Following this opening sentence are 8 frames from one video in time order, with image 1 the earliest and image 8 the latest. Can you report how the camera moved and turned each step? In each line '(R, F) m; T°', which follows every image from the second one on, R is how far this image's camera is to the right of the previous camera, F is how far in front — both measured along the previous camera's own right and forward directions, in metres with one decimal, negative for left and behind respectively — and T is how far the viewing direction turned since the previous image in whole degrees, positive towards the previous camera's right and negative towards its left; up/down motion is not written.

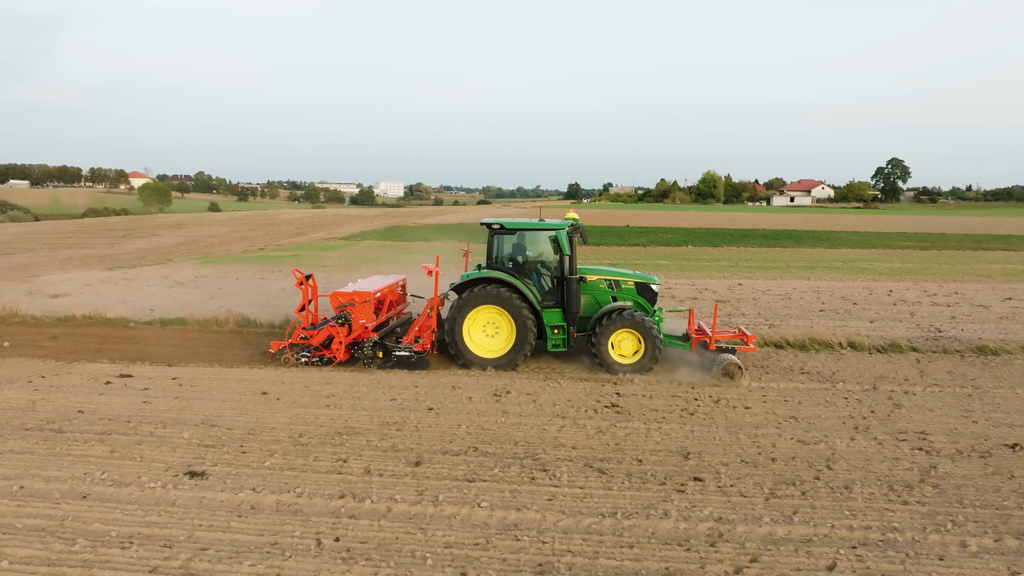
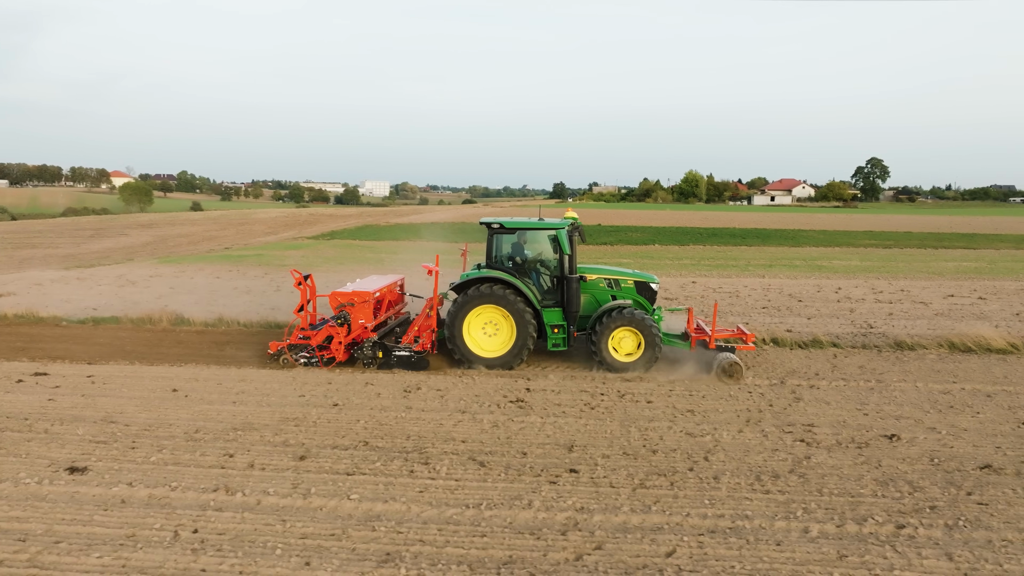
(+0.7, -0.1) m; +1°
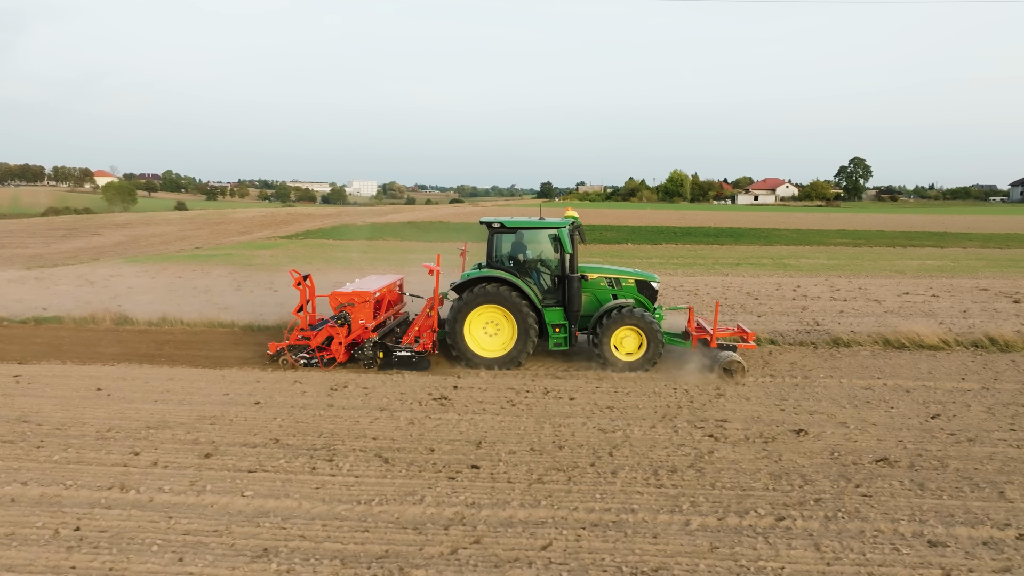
(+0.6, 0.0) m; +1°
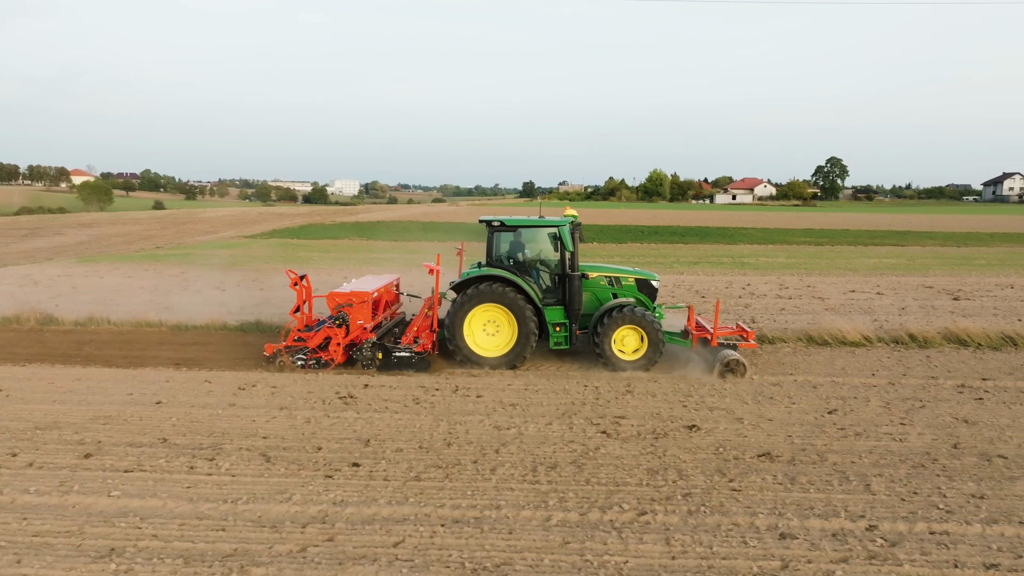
(+0.7, 0.0) m; +1°
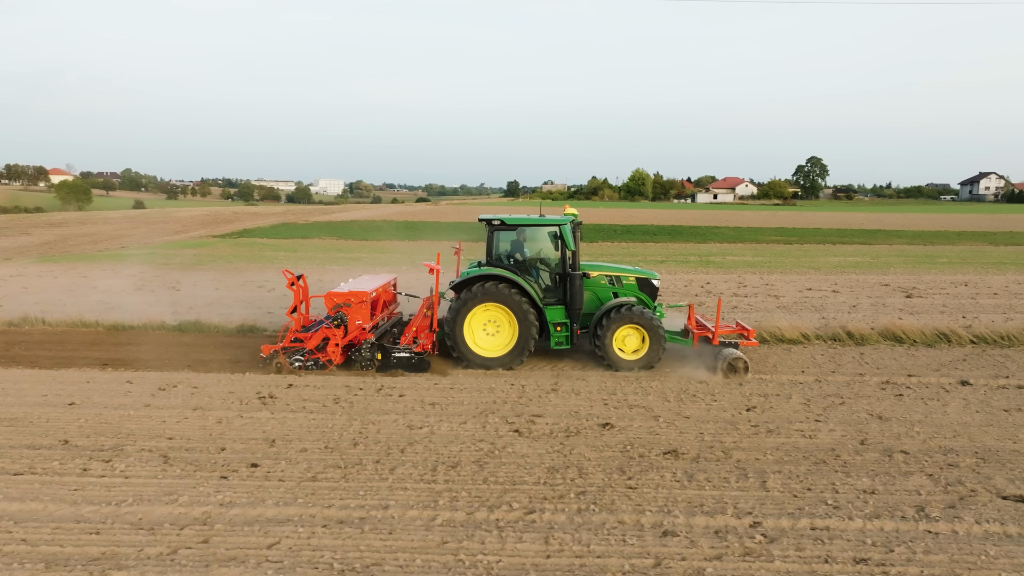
(+0.6, 0.0) m; +1°
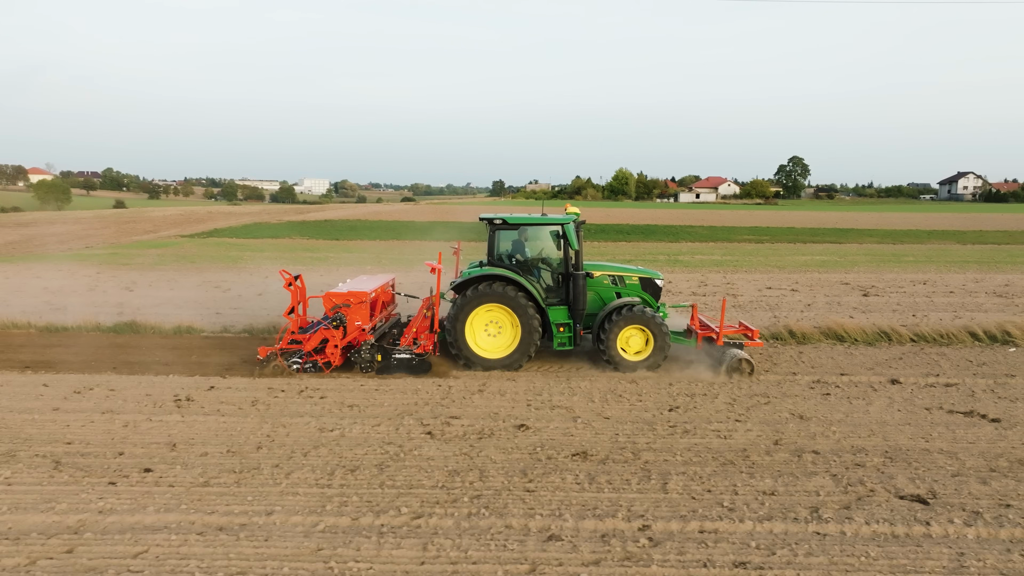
(+0.6, +0.1) m; +1°
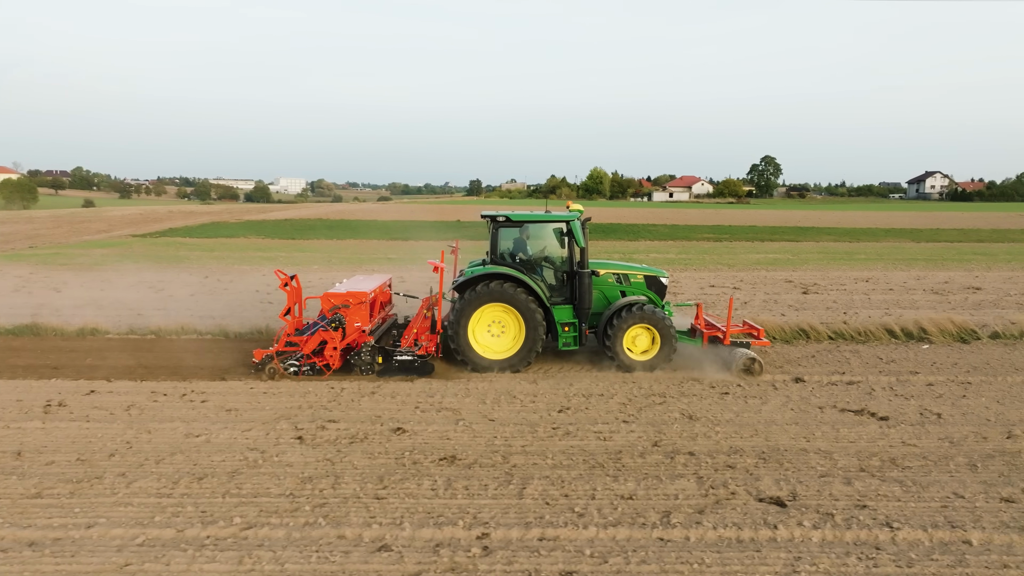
(+0.8, +0.2) m; +2°
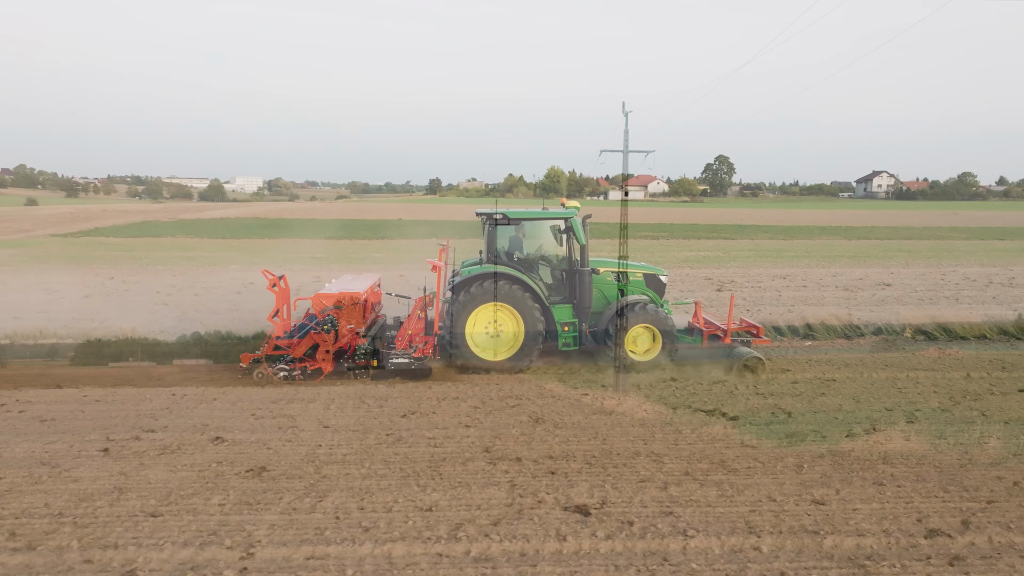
(+1.0, +0.2) m; +3°
